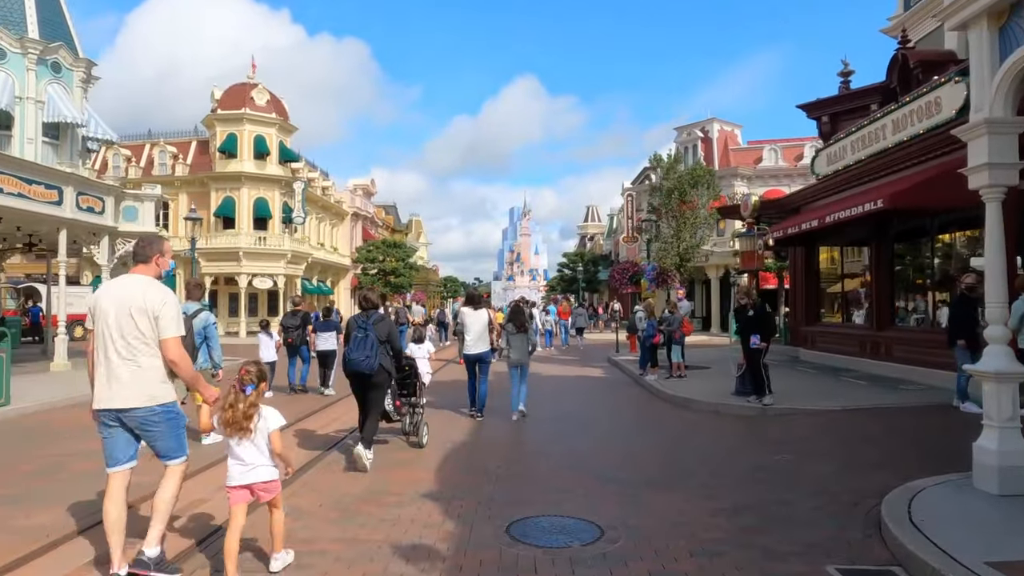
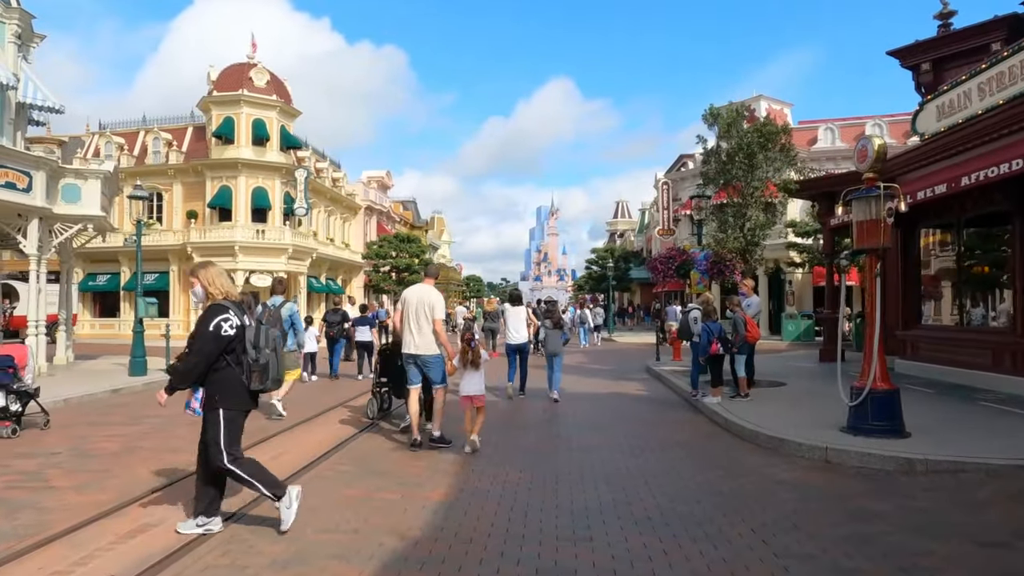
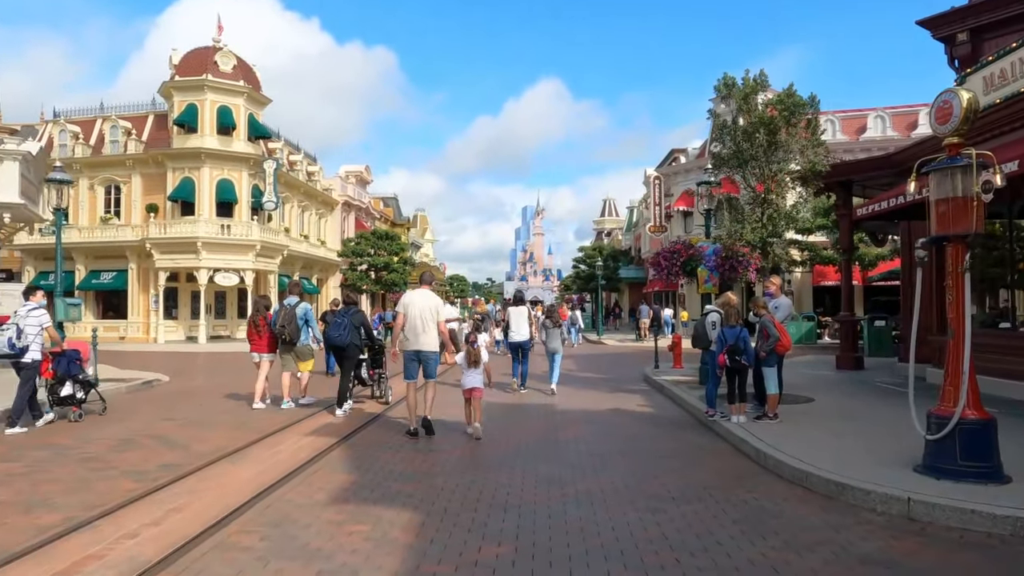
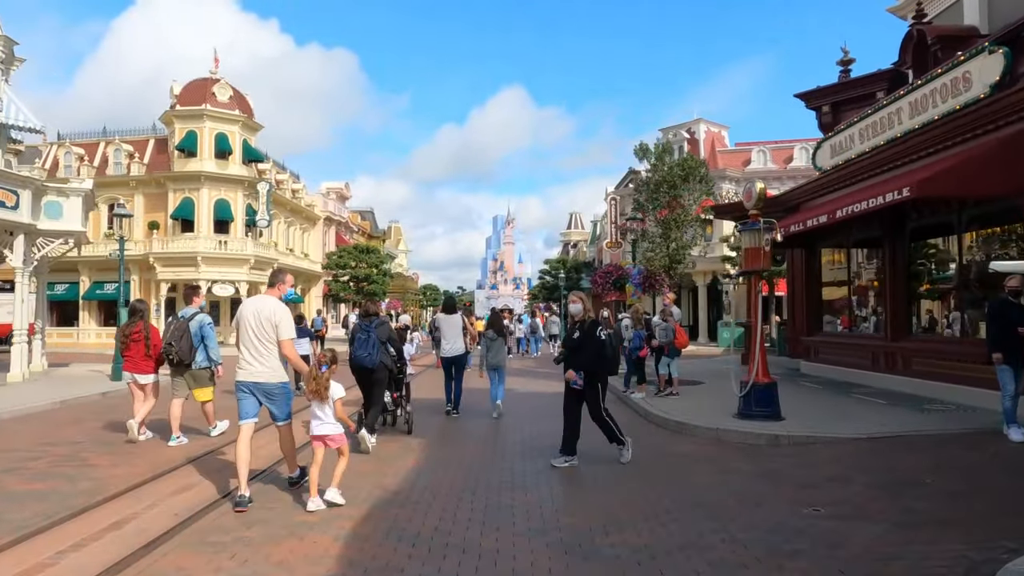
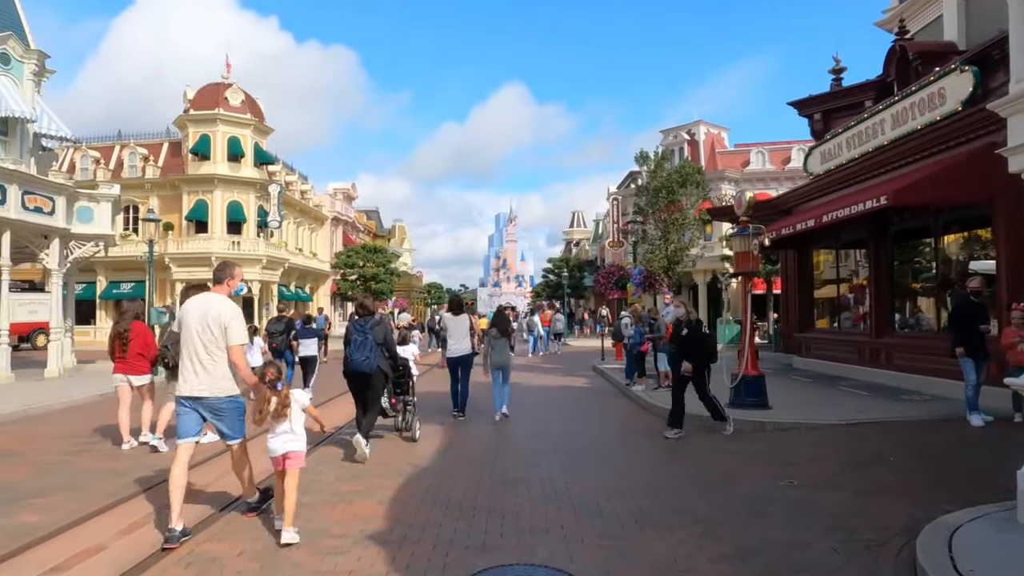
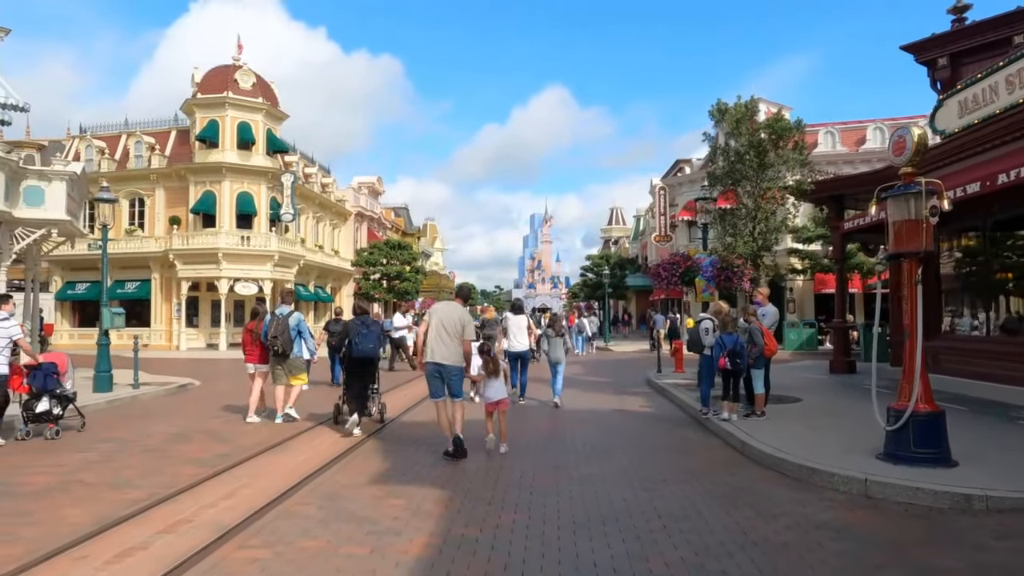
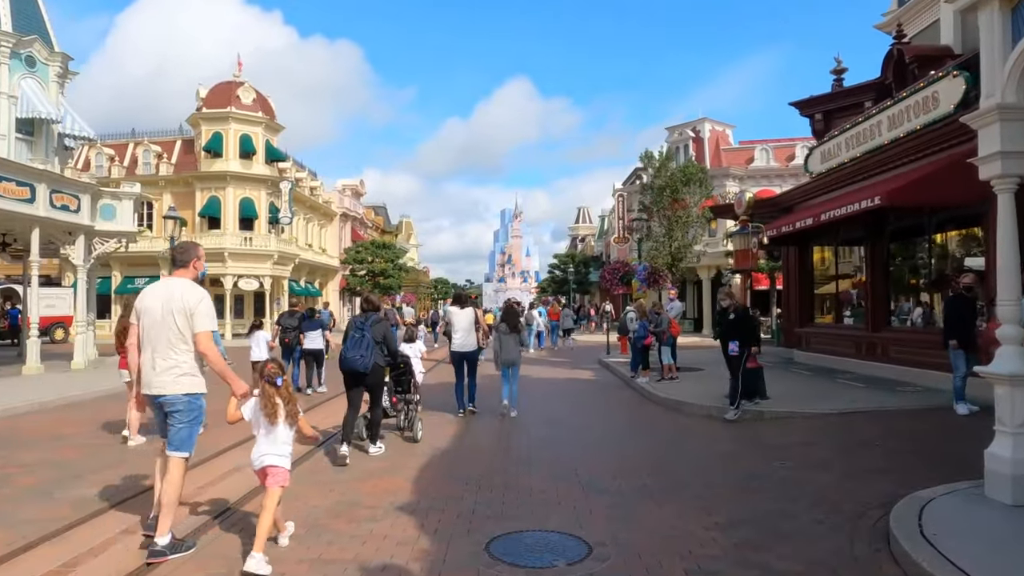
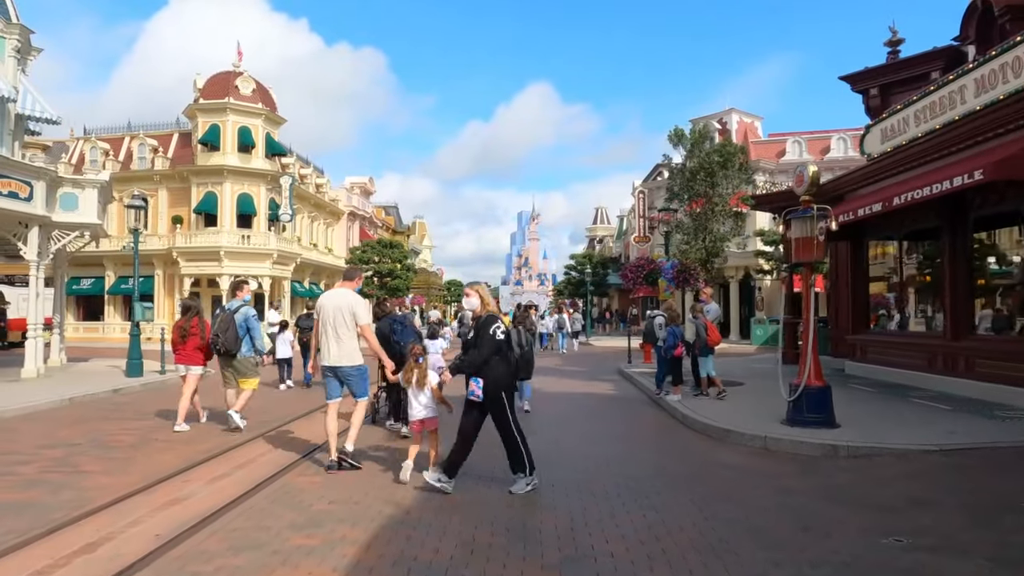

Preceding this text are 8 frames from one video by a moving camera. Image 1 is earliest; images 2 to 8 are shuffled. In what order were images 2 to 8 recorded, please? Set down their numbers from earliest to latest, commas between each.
7, 5, 4, 8, 2, 6, 3
